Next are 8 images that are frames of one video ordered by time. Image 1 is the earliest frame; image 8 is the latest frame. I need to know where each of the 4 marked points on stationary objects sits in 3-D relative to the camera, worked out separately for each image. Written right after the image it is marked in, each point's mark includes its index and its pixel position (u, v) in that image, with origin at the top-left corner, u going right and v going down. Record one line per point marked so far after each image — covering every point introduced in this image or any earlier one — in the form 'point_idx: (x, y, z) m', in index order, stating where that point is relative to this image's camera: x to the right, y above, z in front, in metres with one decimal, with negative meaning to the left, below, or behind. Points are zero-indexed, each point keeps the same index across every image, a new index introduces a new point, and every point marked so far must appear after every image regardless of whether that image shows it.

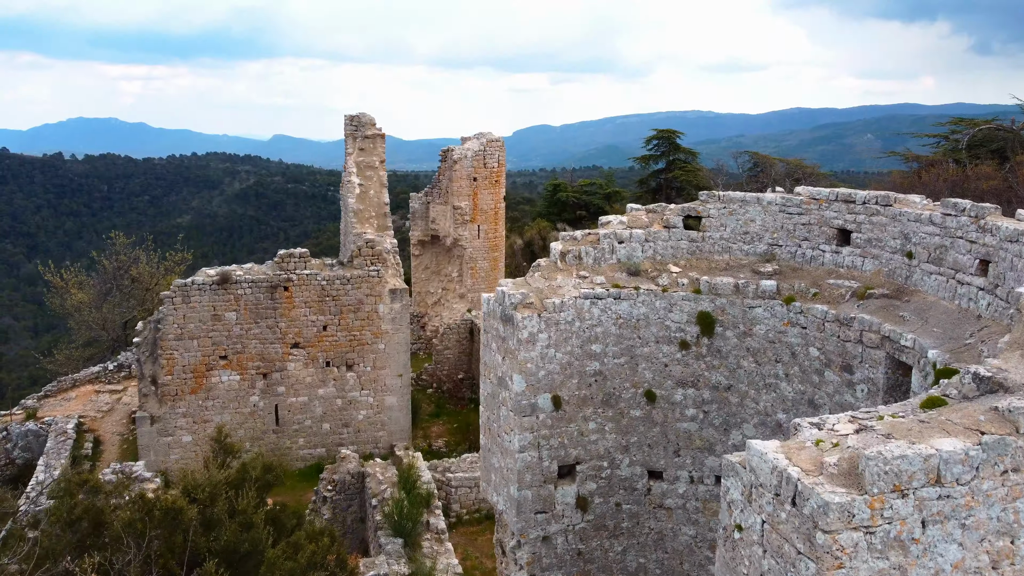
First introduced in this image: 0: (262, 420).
0: (-2.9, -1.6, +9.7) m
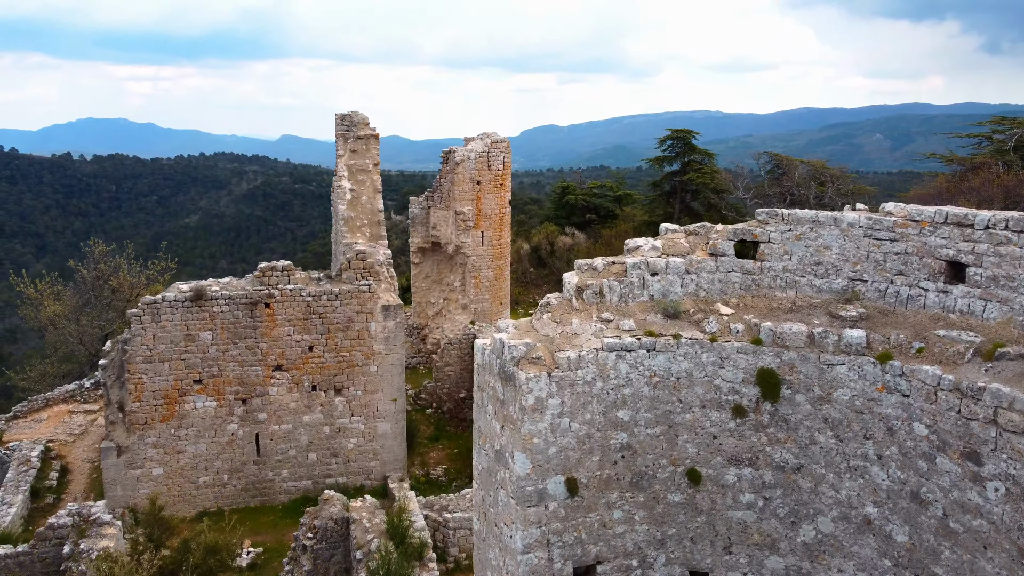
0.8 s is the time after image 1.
0: (-2.9, -1.7, +8.8) m
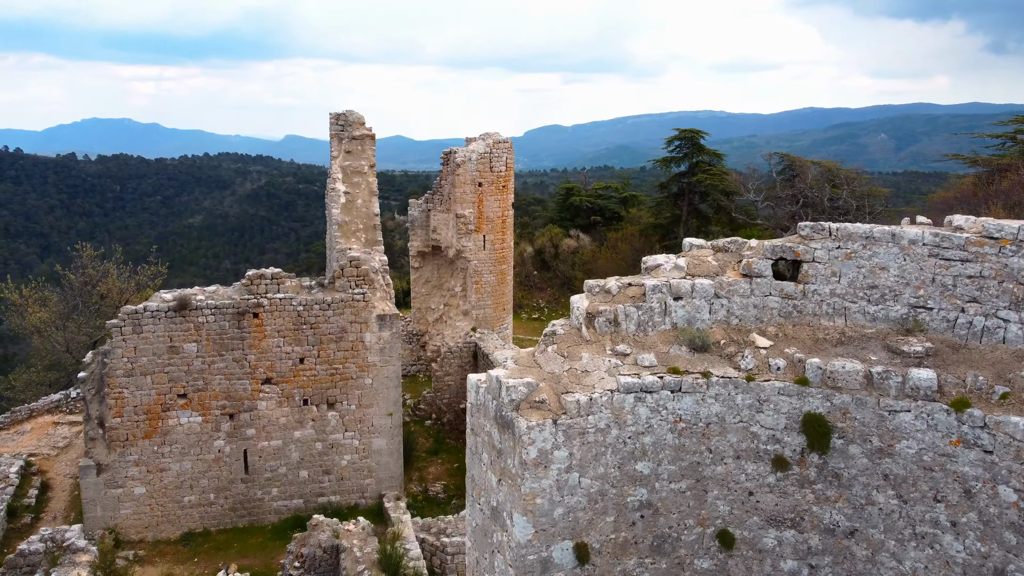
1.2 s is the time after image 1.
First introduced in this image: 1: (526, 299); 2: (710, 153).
0: (-2.9, -1.8, +8.3) m
1: (+0.3, -0.3, +19.7) m
2: (+4.1, +2.8, +16.8) m
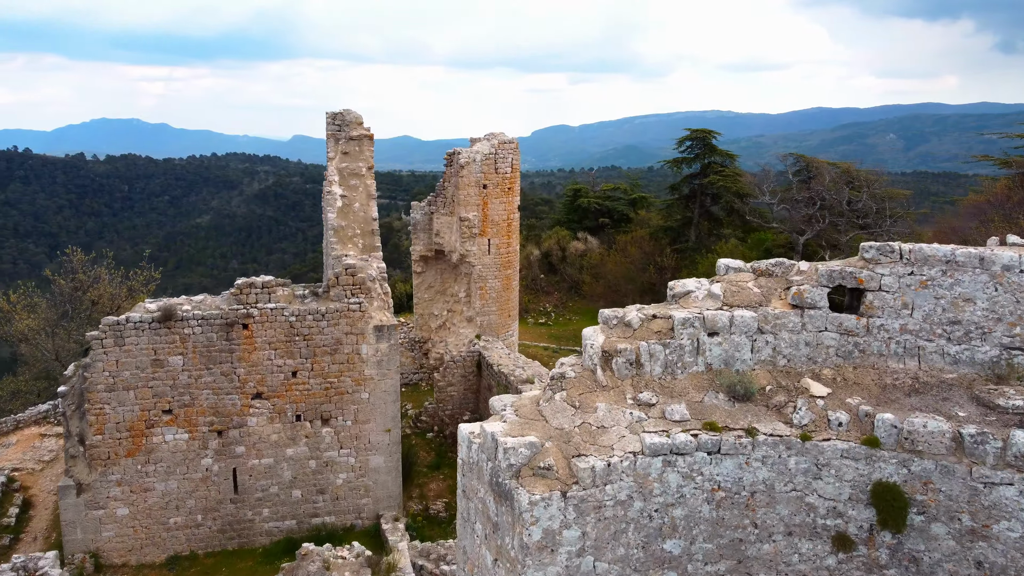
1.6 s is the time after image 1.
0: (-2.8, -1.9, +7.9) m
1: (+0.5, -0.3, +19.3) m
2: (+4.2, +2.7, +16.3) m
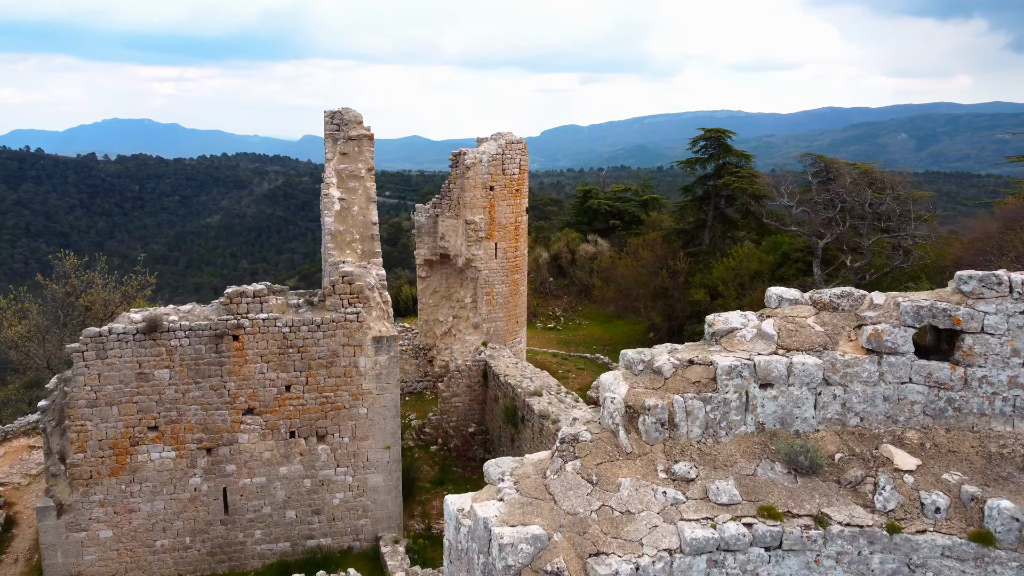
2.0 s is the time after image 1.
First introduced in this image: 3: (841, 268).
0: (-2.8, -2.0, +7.4) m
1: (+0.7, -0.4, +18.8) m
2: (+4.3, +2.6, +15.8) m
3: (+5.2, +0.3, +13.1) m
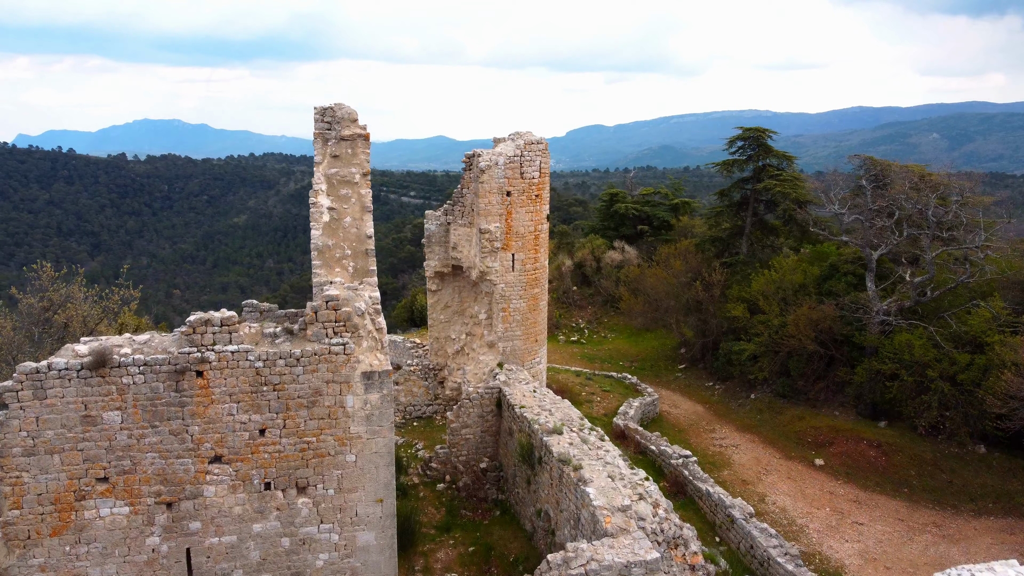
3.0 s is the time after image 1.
0: (-2.7, -2.2, +6.3) m
1: (+1.1, -0.6, +17.6) m
2: (+4.7, +2.3, +14.5) m
3: (+5.5, +0.1, +11.7) m
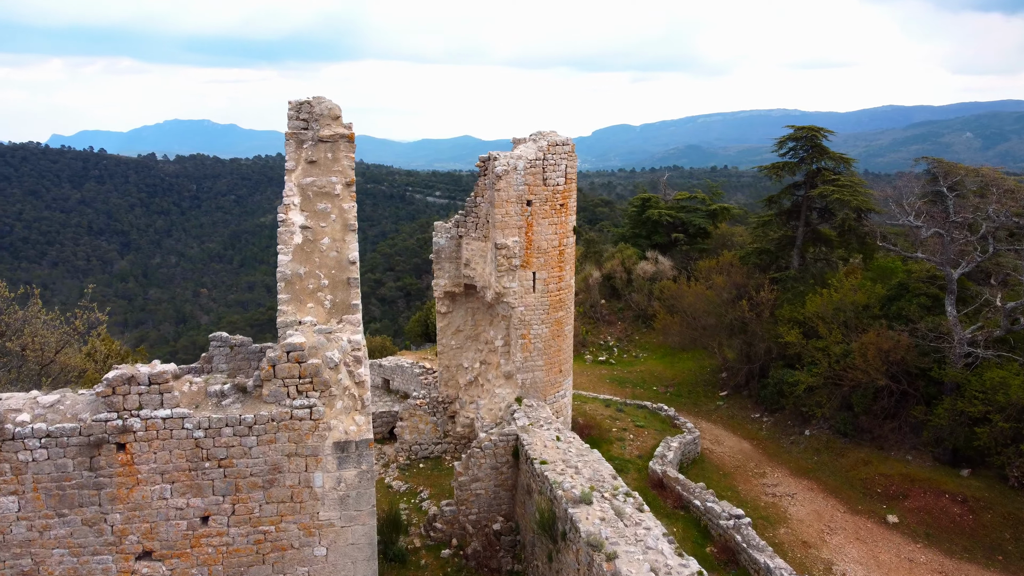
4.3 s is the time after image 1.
0: (-2.6, -2.5, +4.9) m
1: (+1.6, -0.9, +16.1) m
2: (+5.1, +2.0, +12.9) m
3: (+5.8, -0.2, +10.1) m
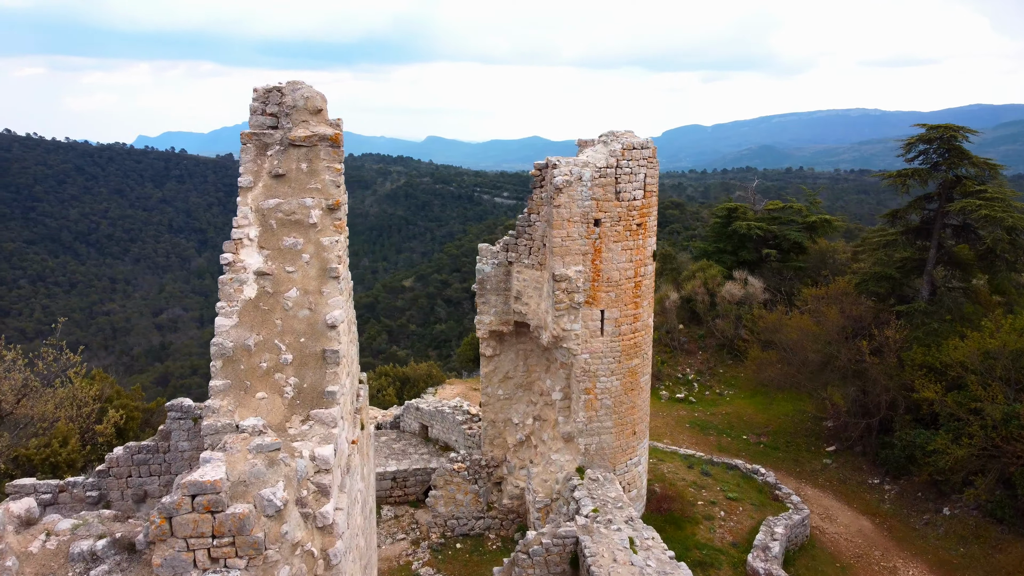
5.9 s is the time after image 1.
0: (-2.4, -2.8, +3.1) m
1: (+2.6, -1.3, +13.9) m
2: (+5.9, +1.6, +10.4) m
3: (+6.3, -0.7, +7.6) m
